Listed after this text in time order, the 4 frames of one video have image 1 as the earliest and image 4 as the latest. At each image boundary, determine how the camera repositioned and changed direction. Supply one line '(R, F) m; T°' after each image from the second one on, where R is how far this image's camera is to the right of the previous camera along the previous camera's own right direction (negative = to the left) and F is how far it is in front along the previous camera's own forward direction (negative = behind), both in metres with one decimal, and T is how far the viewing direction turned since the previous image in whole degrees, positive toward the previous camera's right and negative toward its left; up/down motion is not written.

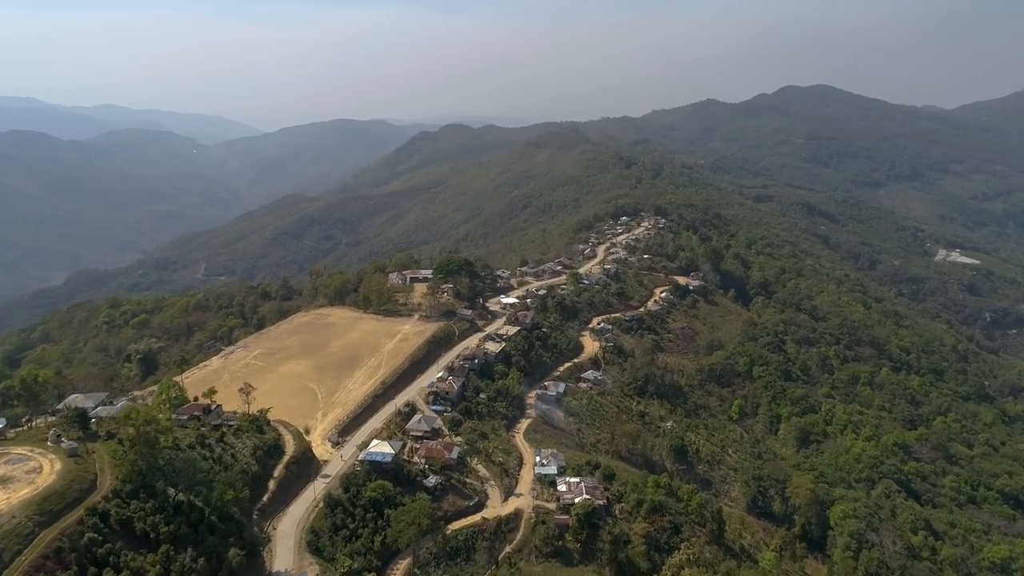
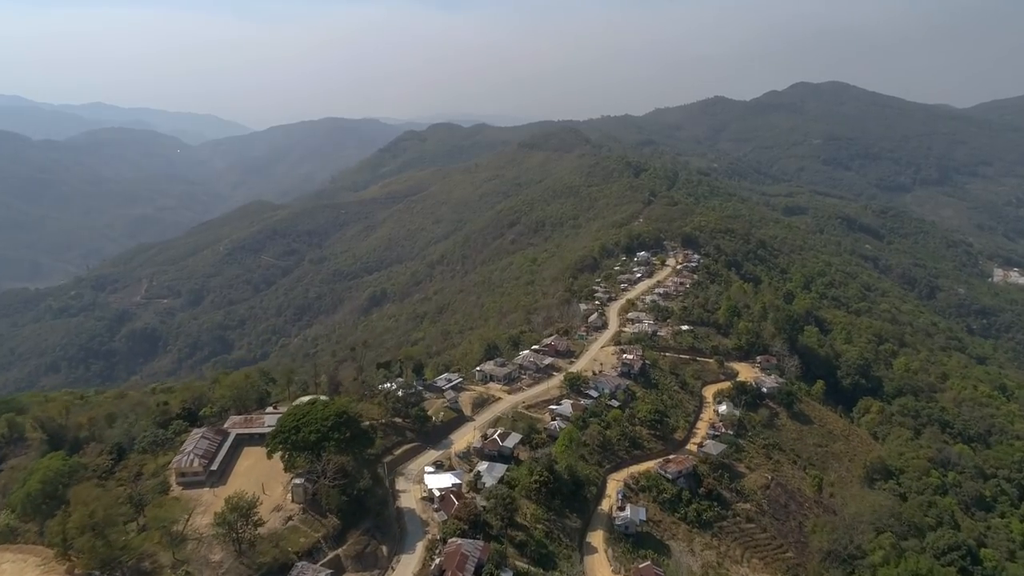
(+2.2, +26.4) m; 0°
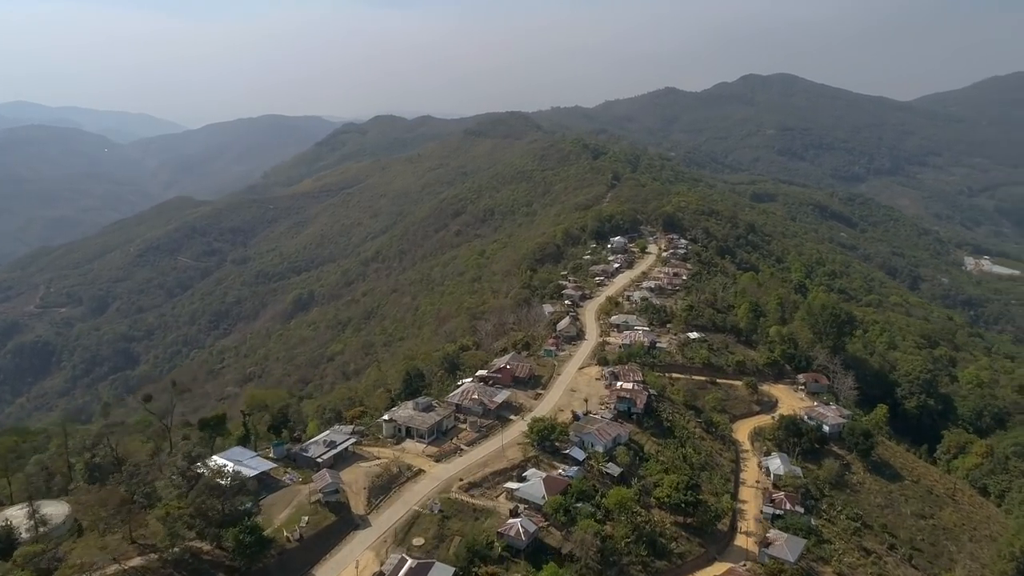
(+0.7, +14.7) m; +4°
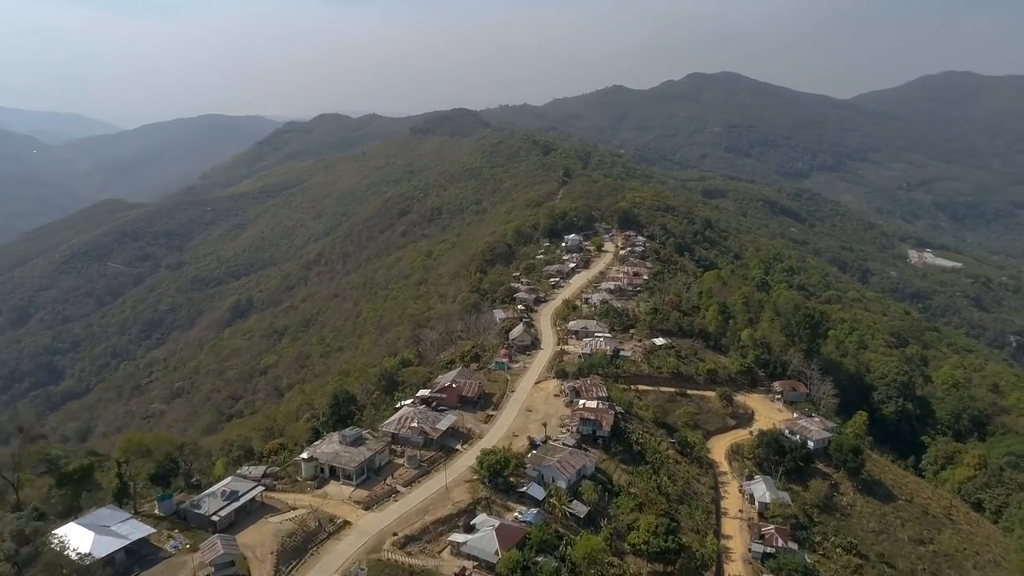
(+0.2, +3.6) m; +4°
